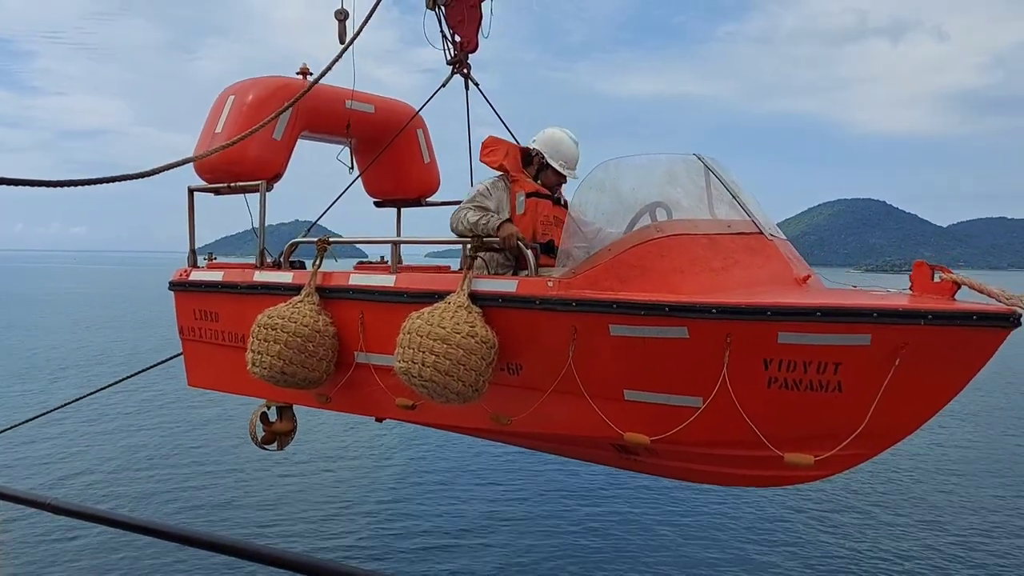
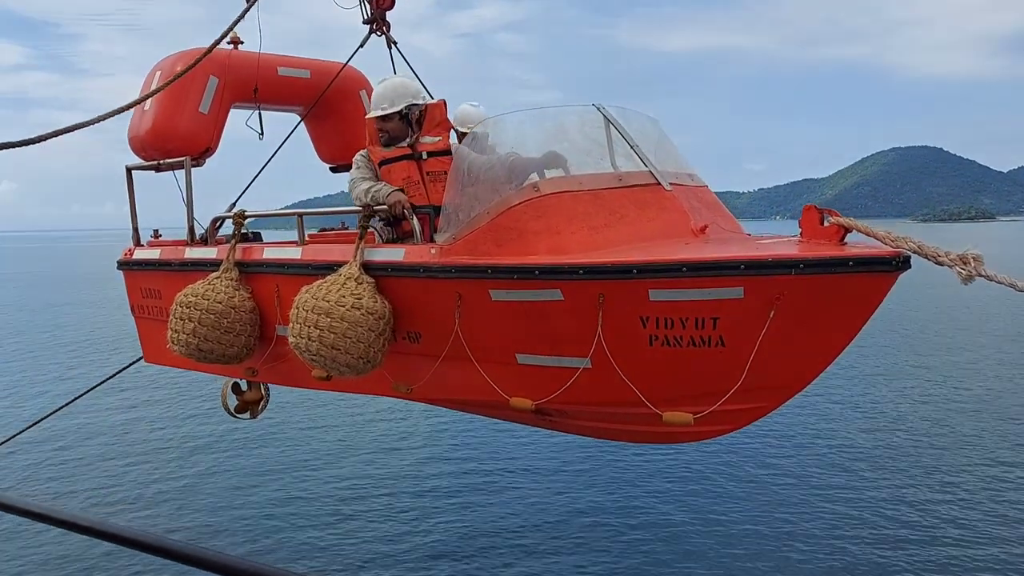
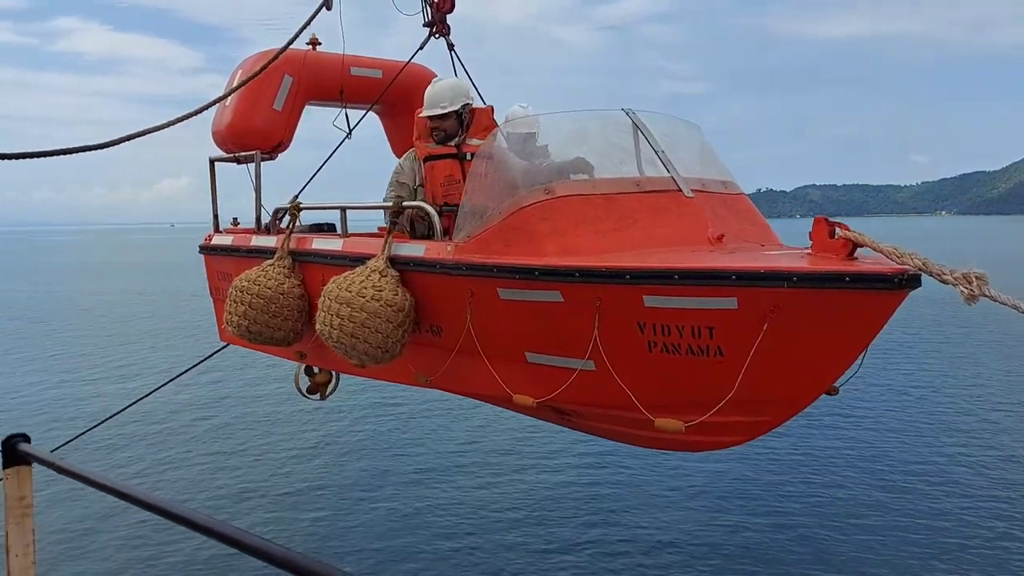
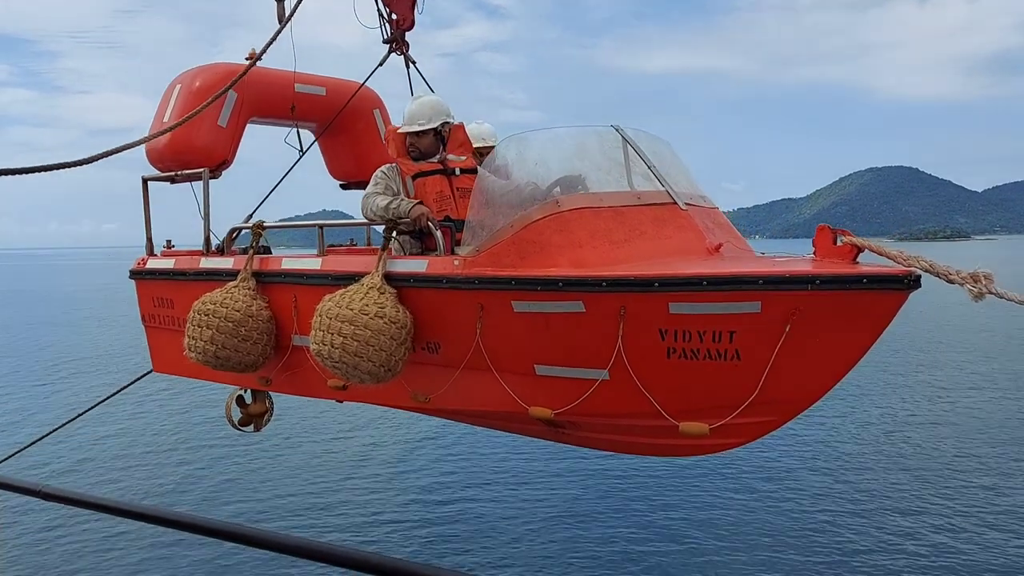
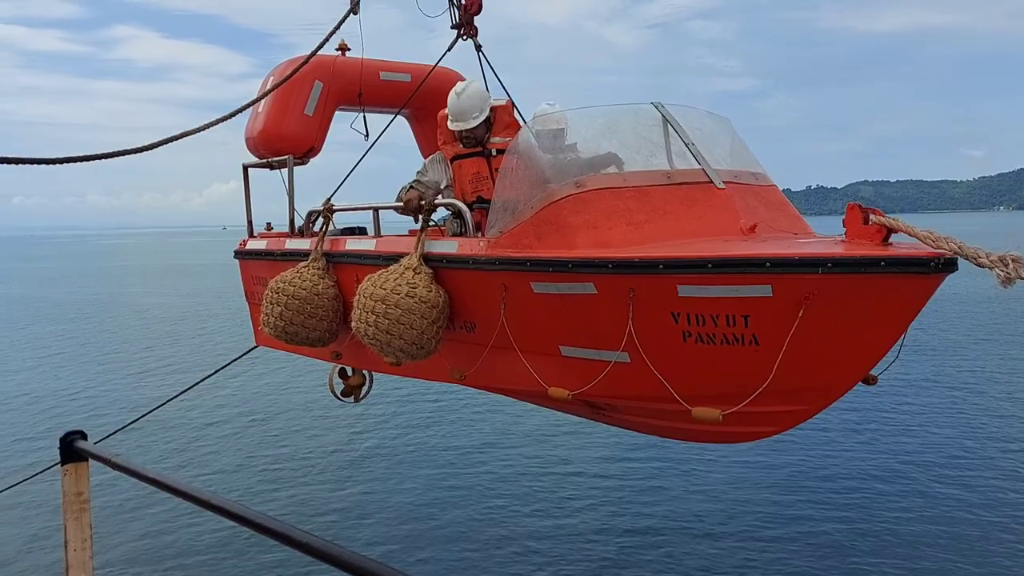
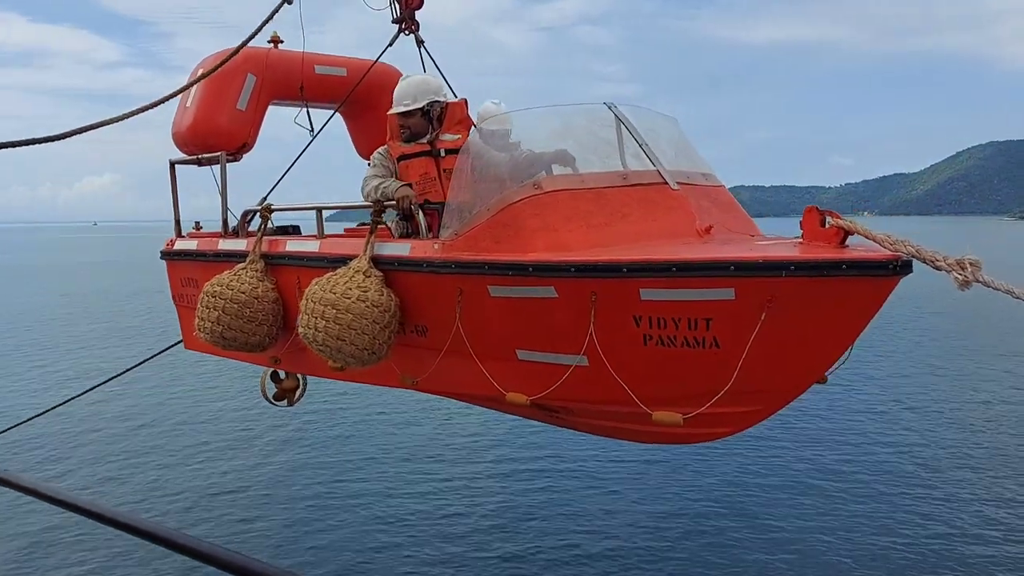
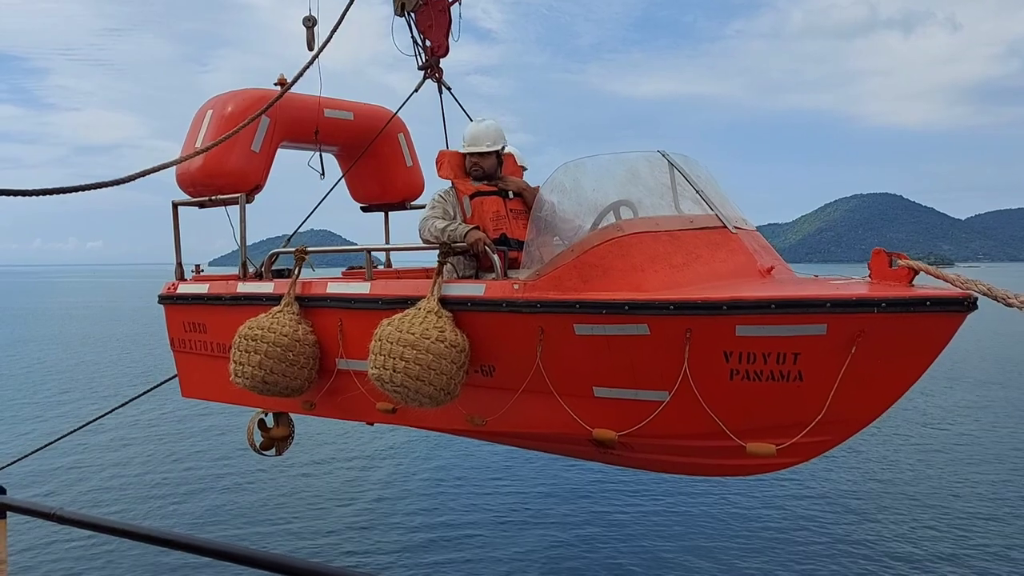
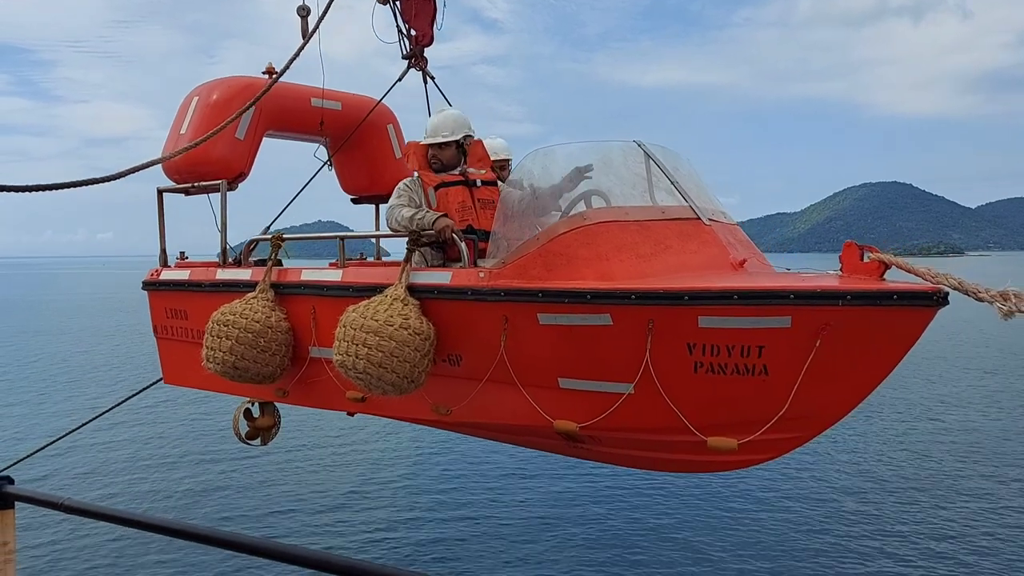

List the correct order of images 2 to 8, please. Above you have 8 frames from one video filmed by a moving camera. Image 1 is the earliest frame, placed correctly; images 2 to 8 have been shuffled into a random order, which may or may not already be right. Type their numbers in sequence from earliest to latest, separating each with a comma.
7, 8, 4, 2, 6, 3, 5
